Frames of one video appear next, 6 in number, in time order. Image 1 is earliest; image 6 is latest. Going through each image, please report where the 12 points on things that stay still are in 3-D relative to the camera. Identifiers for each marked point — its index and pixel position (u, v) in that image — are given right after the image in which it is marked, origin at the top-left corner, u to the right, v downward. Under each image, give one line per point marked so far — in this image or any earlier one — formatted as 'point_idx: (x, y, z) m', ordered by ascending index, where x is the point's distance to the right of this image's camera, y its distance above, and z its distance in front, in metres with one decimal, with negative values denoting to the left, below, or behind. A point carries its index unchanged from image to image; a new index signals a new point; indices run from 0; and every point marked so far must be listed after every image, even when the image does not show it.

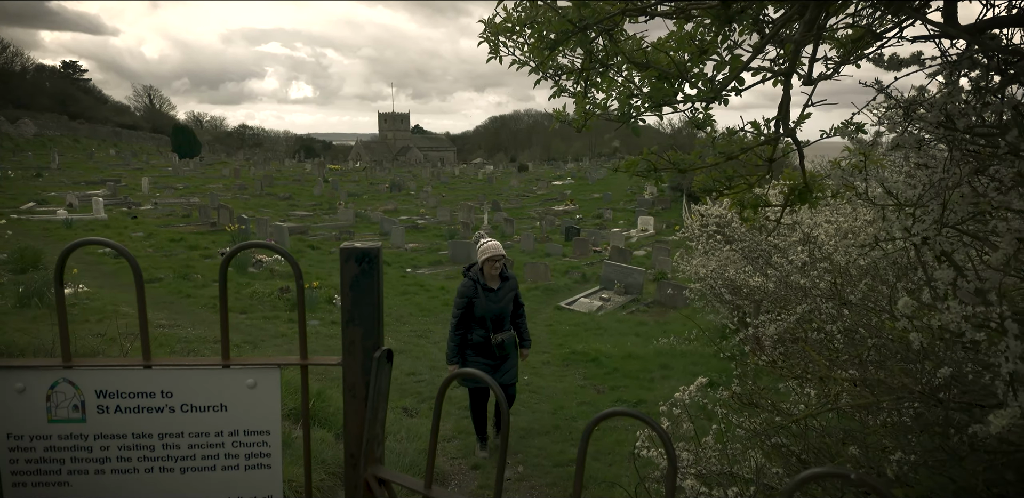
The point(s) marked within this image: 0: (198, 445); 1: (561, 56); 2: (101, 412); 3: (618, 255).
0: (-0.7, -0.4, +1.4) m
1: (+0.2, +0.8, +2.6) m
2: (-0.9, -0.4, +1.3) m
3: (+2.4, -0.2, +11.8) m
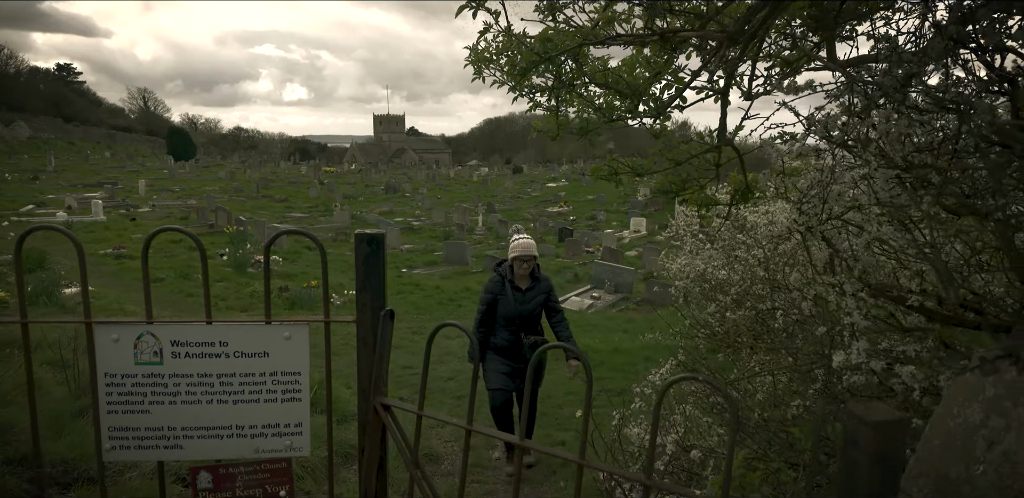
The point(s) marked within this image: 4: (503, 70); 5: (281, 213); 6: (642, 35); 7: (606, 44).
0: (-0.8, -0.4, +1.8) m
1: (+0.1, +0.9, +3.0) m
2: (-1.0, -0.3, +1.7) m
3: (+2.2, -0.2, +12.3) m
4: (-0.1, +0.9, +3.0) m
5: (-7.1, +1.0, +17.7) m
6: (+0.6, +1.0, +2.7) m
7: (+0.4, +1.0, +2.7) m
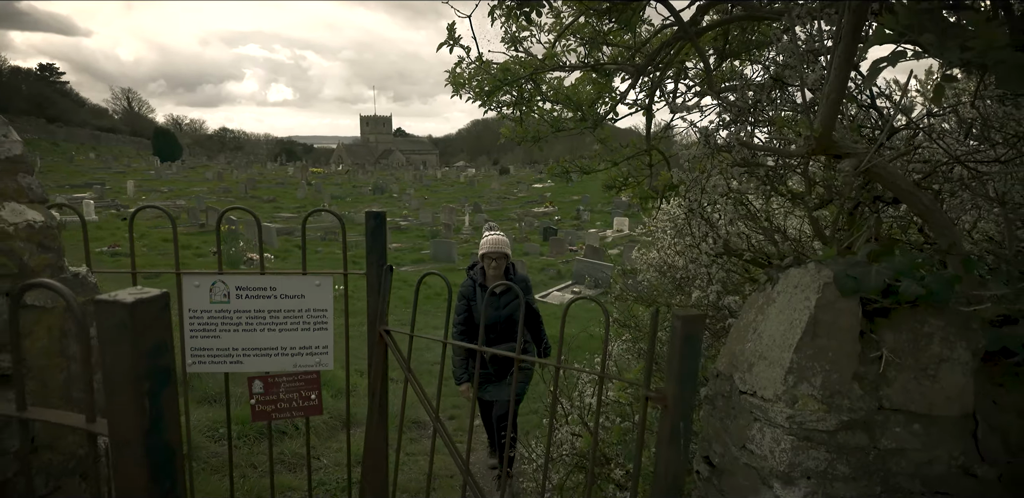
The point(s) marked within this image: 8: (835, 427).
0: (-1.0, -0.3, +2.5) m
1: (-0.1, +1.0, +3.8) m
2: (-1.2, -0.2, +2.5) m
3: (+1.8, -0.1, +13.1) m
4: (-0.2, +1.0, +3.7) m
5: (-7.6, +1.1, +18.3) m
6: (+0.4, +1.1, +3.5) m
7: (+0.3, +1.1, +3.5) m
8: (+0.9, -0.5, +1.7) m
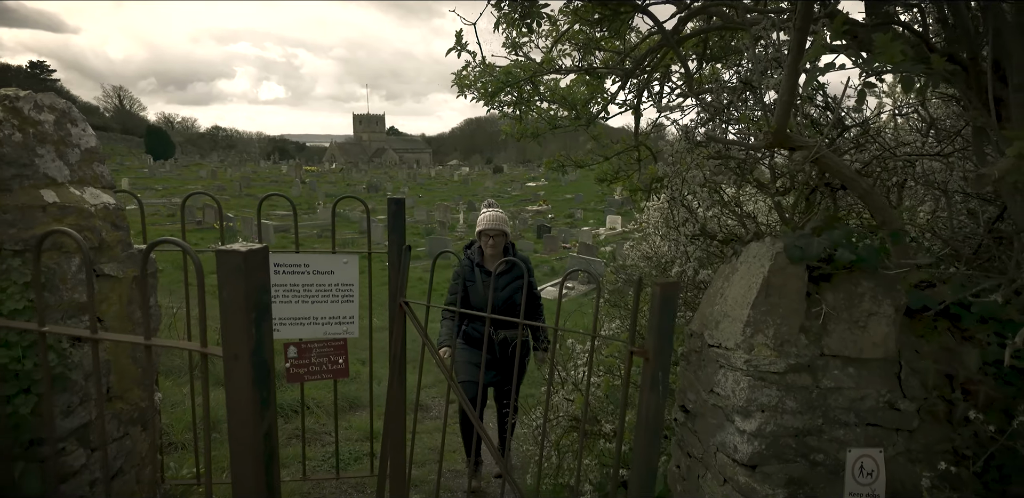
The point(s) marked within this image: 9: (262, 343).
0: (-1.0, -0.2, +2.9) m
1: (-0.1, +1.1, +4.1) m
2: (-1.2, -0.1, +2.8) m
3: (+1.7, 0.0, +13.5) m
4: (-0.2, +1.1, +4.1) m
5: (-7.8, +1.2, +18.5) m
6: (+0.4, +1.2, +3.8) m
7: (+0.3, +1.2, +3.9) m
8: (+0.9, -0.4, +2.0) m
9: (-0.6, -0.2, +1.5) m
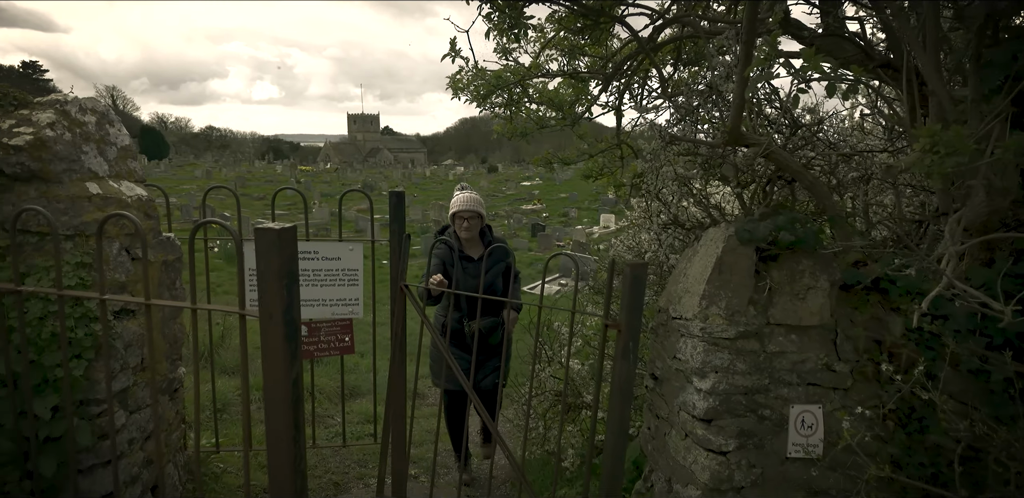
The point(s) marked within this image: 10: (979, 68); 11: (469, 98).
0: (-1.0, -0.1, +3.2) m
1: (-0.1, +1.2, +4.4) m
2: (-1.2, -0.1, +3.1) m
3: (+1.6, +0.1, +13.8) m
4: (-0.3, +1.2, +4.4) m
5: (-8.0, +1.3, +18.8) m
6: (+0.4, +1.2, +4.1) m
7: (+0.2, +1.2, +4.2) m
8: (+0.9, -0.3, +2.3) m
9: (-0.7, -0.2, +1.8) m
10: (+1.6, +0.6, +2.0) m
11: (-0.3, +1.2, +4.4) m
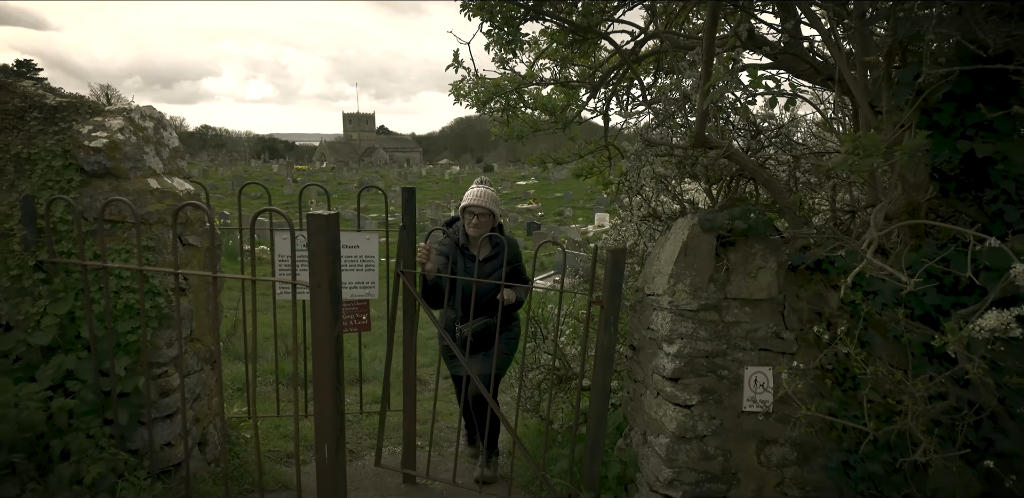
0: (-1.0, -0.1, +3.6) m
1: (-0.2, +1.2, +4.9) m
2: (-1.2, 0.0, +3.6) m
3: (+1.5, +0.2, +14.2) m
4: (-0.3, +1.2, +4.8) m
5: (-8.1, +1.4, +19.2) m
6: (+0.3, +1.3, +4.6) m
7: (+0.2, +1.3, +4.6) m
8: (+0.9, -0.3, +2.8) m
9: (-0.7, -0.1, +2.2) m
10: (+1.6, +0.7, +2.5) m
11: (-0.4, +1.2, +4.9) m
